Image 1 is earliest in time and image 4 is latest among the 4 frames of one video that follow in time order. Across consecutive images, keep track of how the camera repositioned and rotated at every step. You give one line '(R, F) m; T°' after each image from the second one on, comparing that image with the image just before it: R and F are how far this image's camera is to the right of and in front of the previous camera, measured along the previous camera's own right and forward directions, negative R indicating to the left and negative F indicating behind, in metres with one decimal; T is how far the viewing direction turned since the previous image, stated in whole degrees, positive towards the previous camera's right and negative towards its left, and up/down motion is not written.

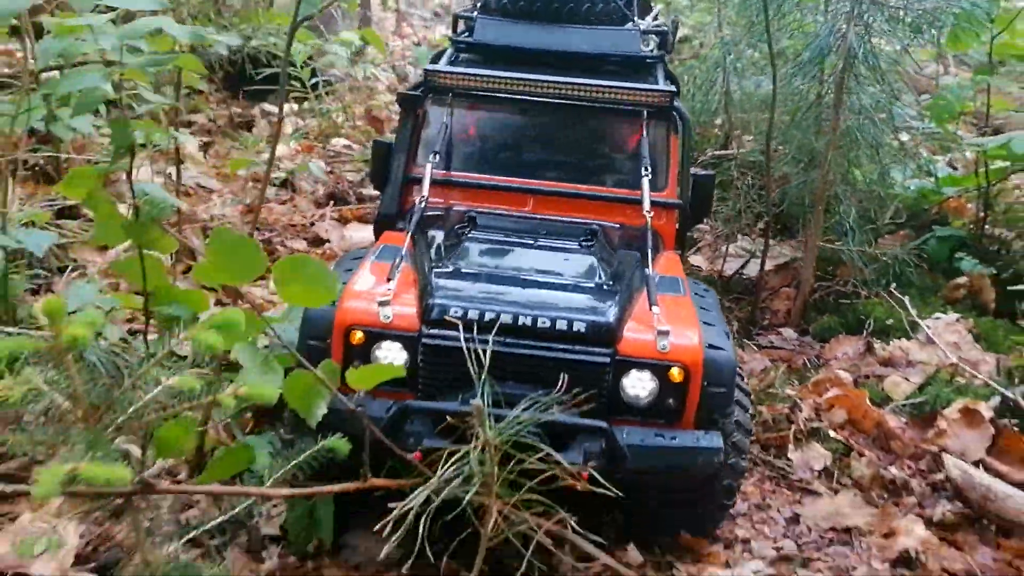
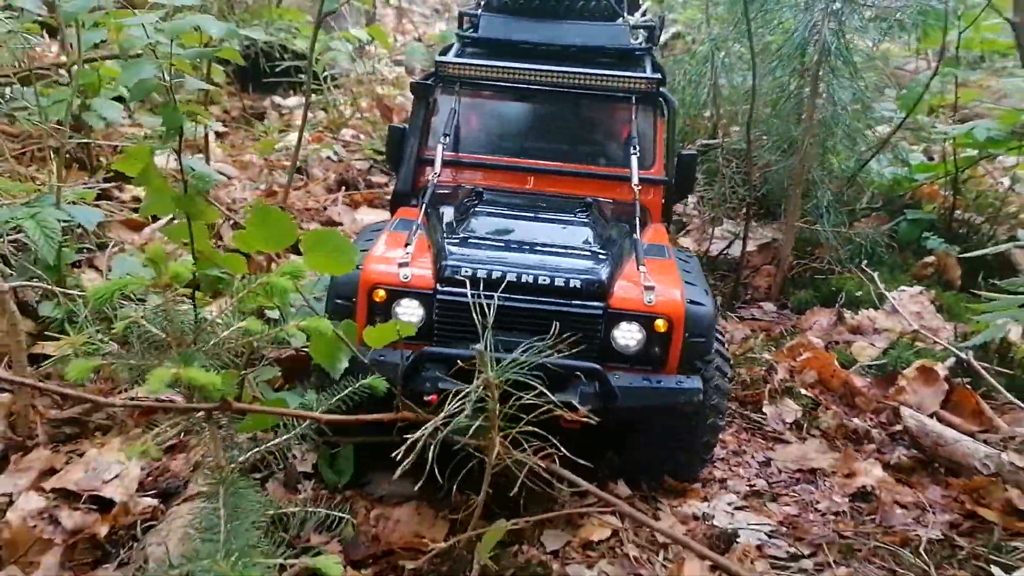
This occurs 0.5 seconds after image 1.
(0.0, -0.3) m; 0°
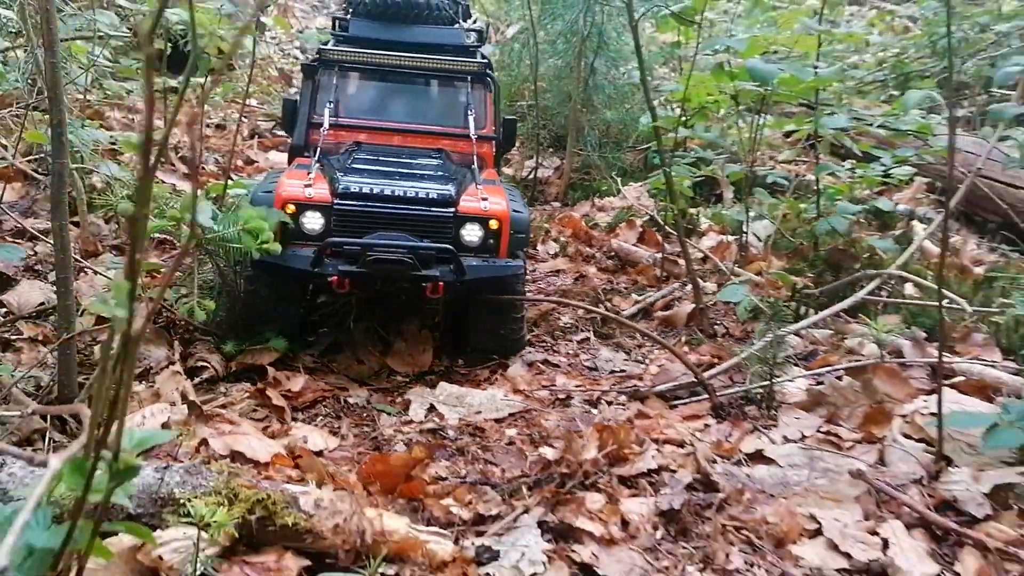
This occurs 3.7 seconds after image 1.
(+0.1, -2.2) m; +8°
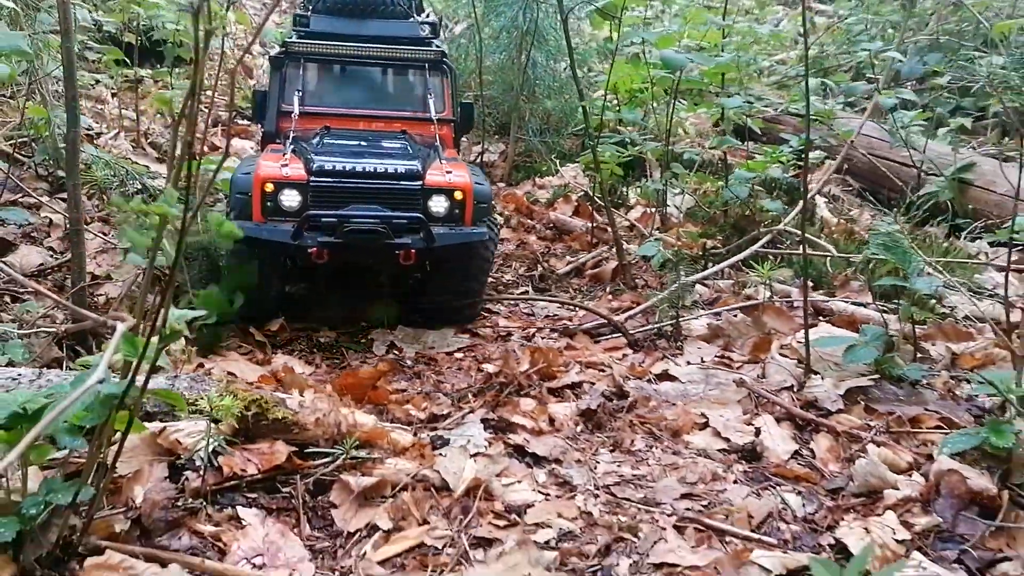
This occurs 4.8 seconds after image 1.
(0.0, -0.6) m; +3°
